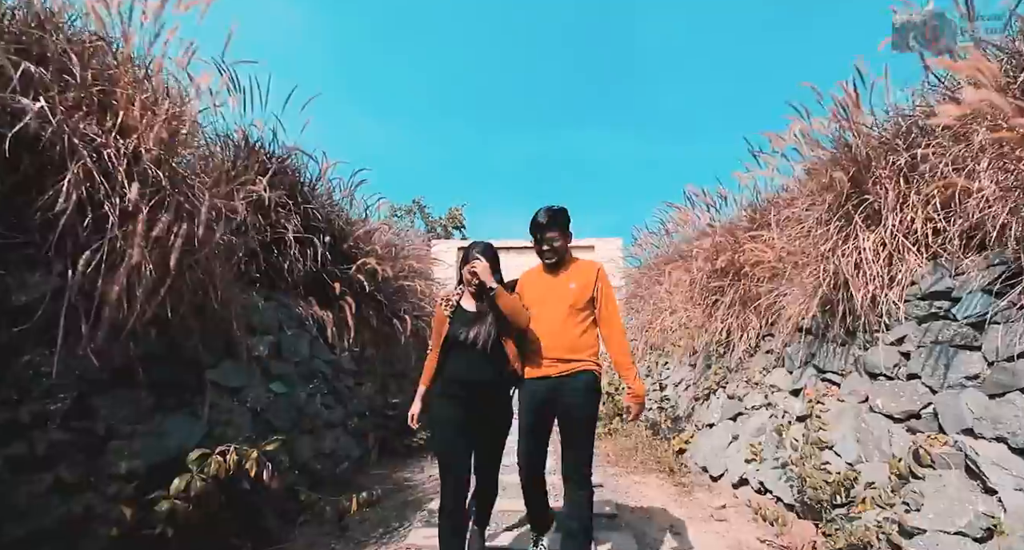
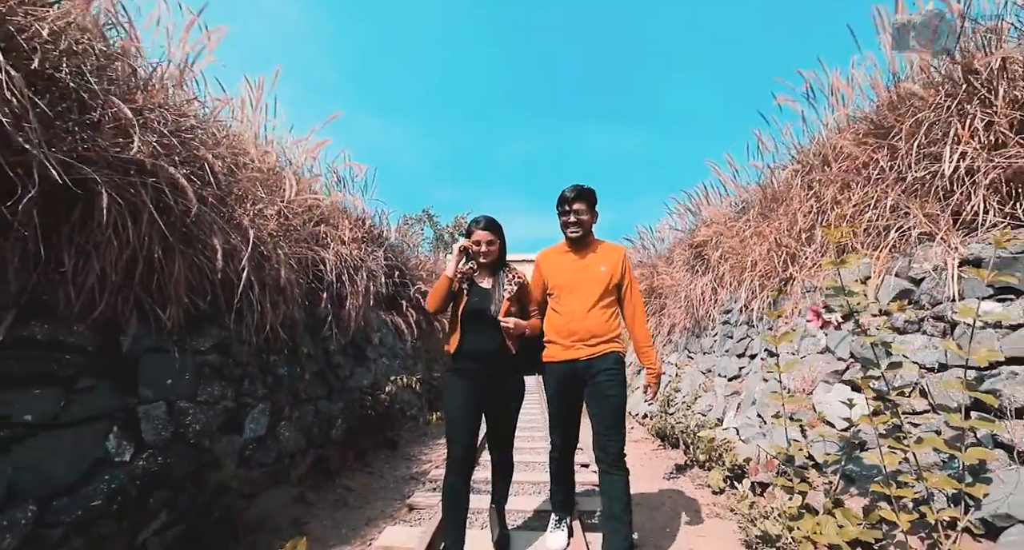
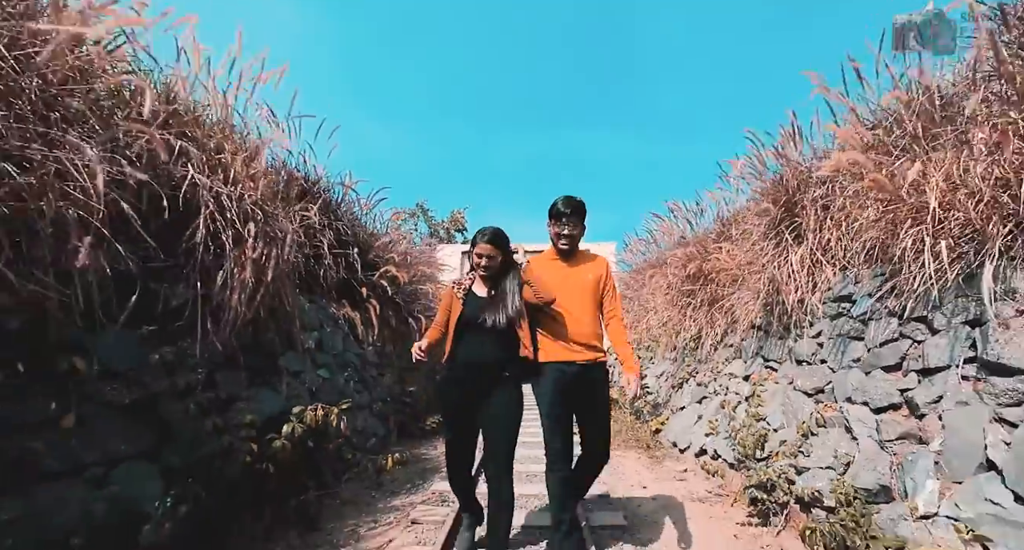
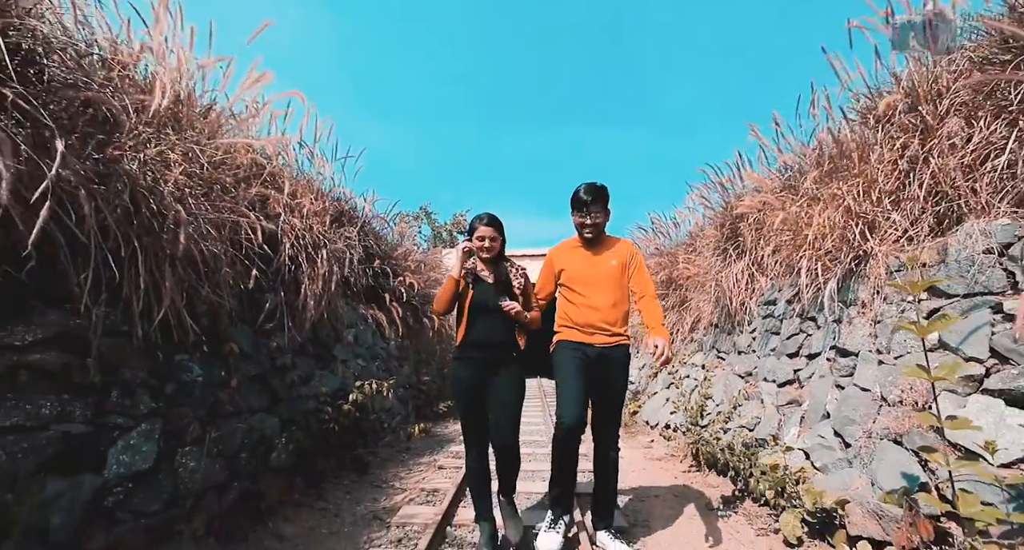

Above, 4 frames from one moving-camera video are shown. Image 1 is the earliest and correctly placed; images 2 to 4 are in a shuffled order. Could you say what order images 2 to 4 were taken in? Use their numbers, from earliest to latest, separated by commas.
3, 4, 2
